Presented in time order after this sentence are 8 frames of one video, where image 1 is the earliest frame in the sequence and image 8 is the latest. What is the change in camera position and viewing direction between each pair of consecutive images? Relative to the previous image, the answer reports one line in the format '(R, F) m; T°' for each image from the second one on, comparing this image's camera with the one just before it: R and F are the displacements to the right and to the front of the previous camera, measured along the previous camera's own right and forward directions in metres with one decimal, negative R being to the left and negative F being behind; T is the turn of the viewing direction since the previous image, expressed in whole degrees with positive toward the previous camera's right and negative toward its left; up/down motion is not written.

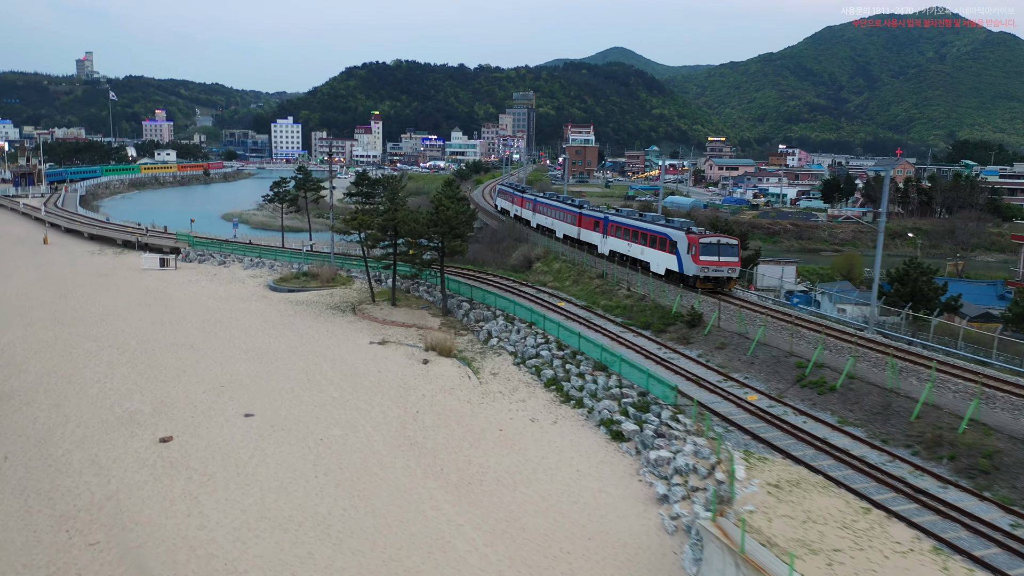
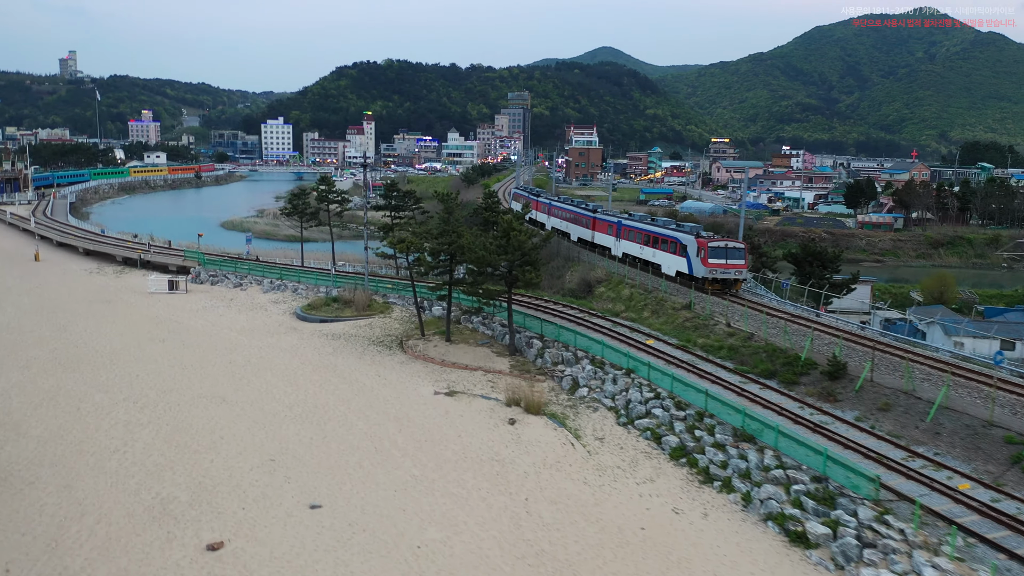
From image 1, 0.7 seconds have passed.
(-1.5, +2.3) m; +1°
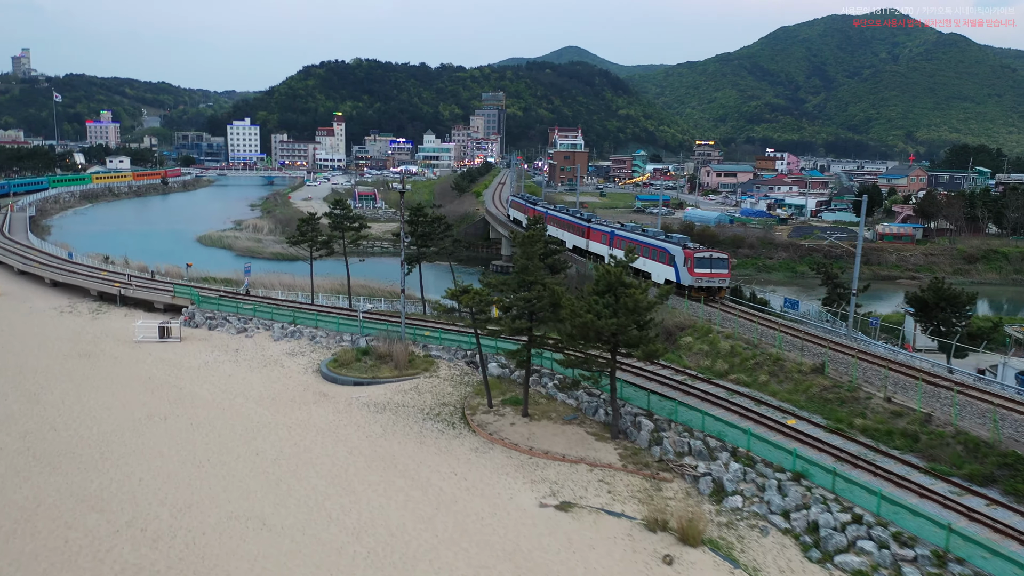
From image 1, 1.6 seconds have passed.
(-1.8, +3.0) m; +2°
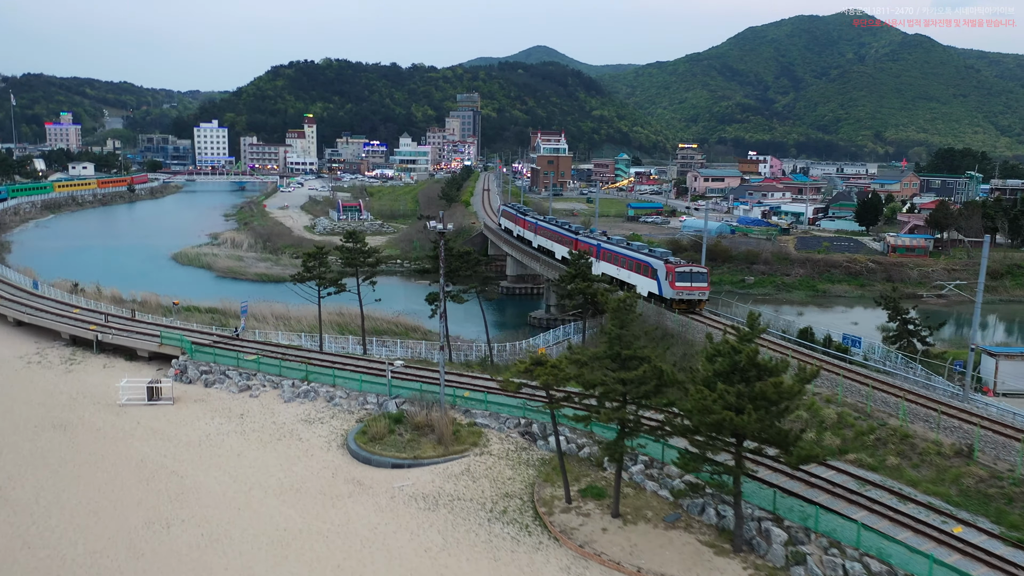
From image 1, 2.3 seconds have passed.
(-1.4, +2.3) m; +2°
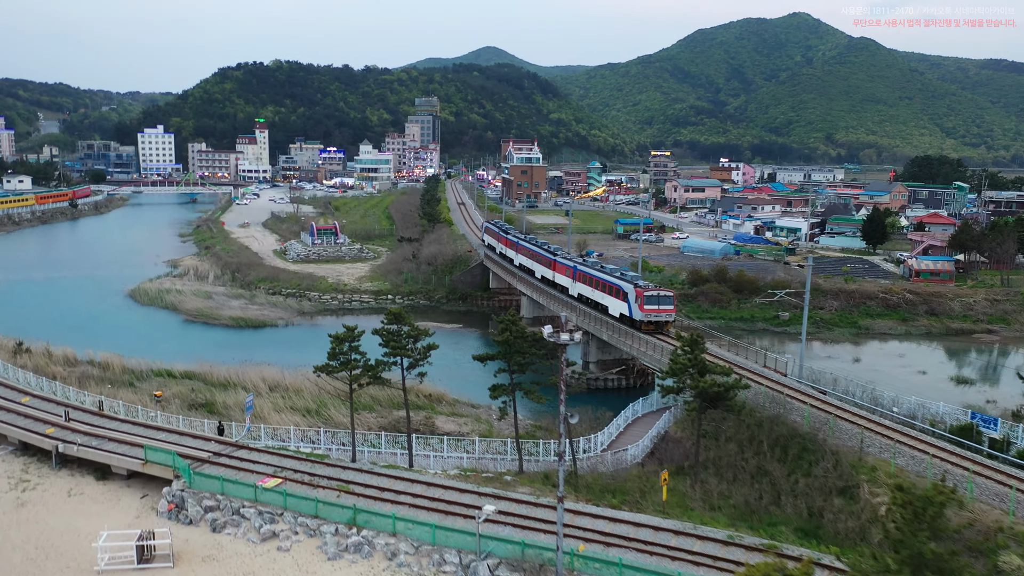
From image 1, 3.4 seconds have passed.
(-2.1, +3.6) m; +3°
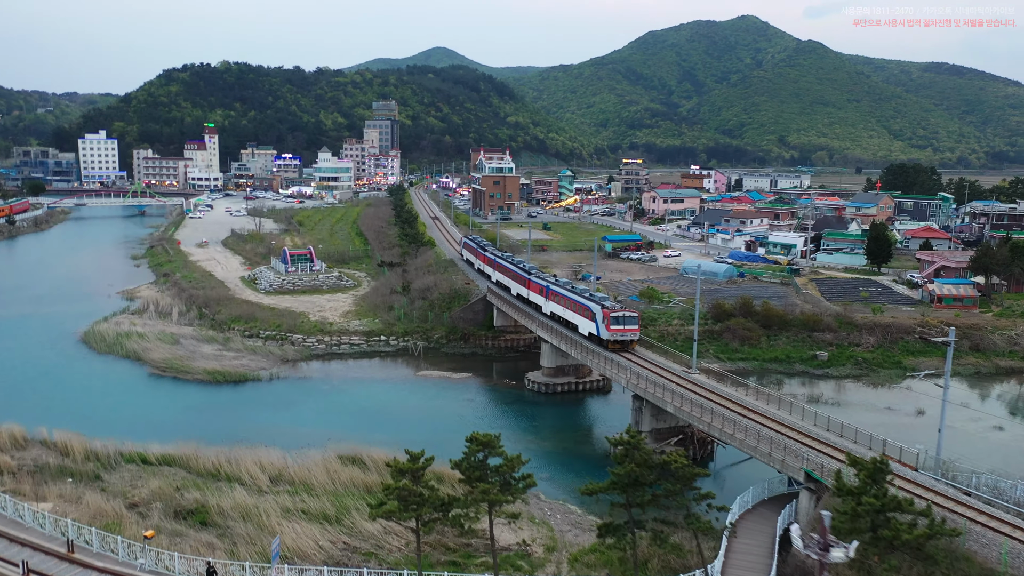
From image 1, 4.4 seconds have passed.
(-1.9, +3.2) m; +3°
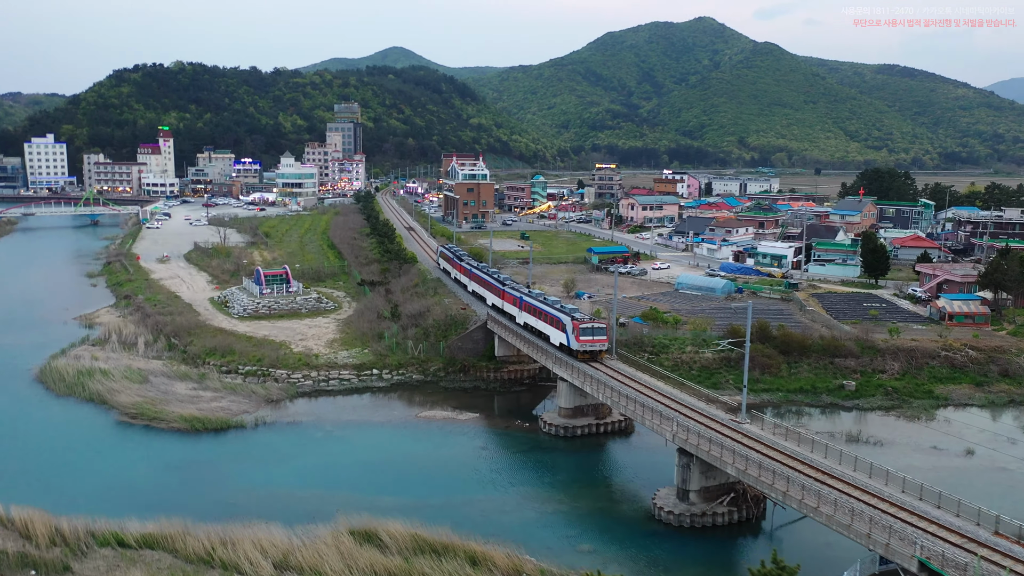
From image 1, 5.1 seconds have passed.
(-1.4, +2.2) m; +3°
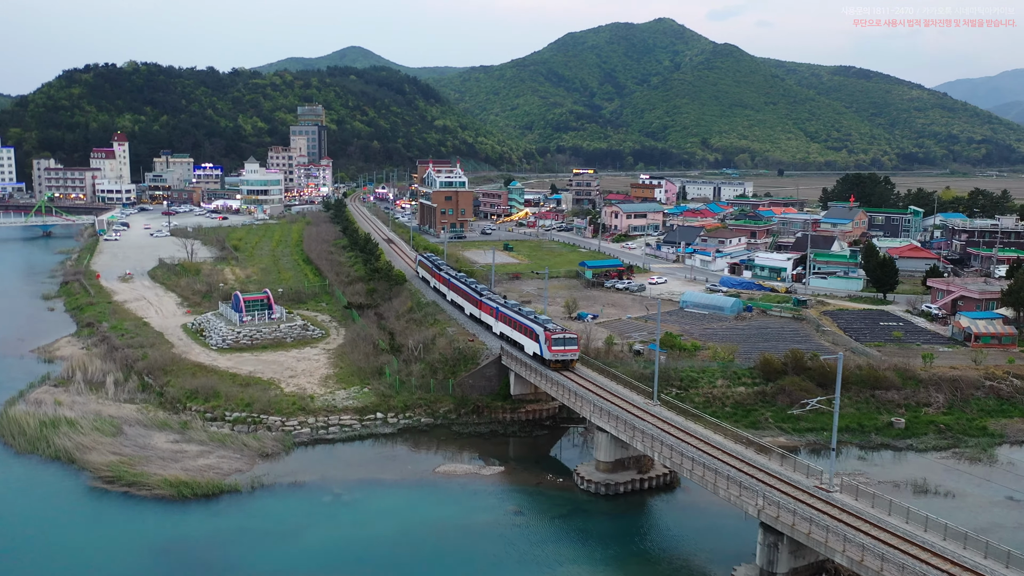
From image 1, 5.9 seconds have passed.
(-1.6, +2.5) m; +3°
